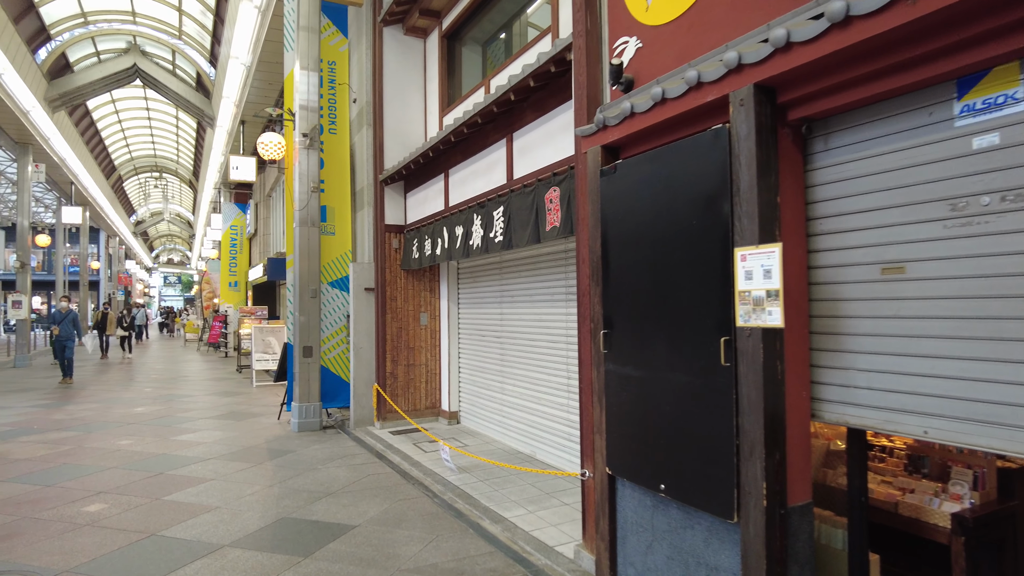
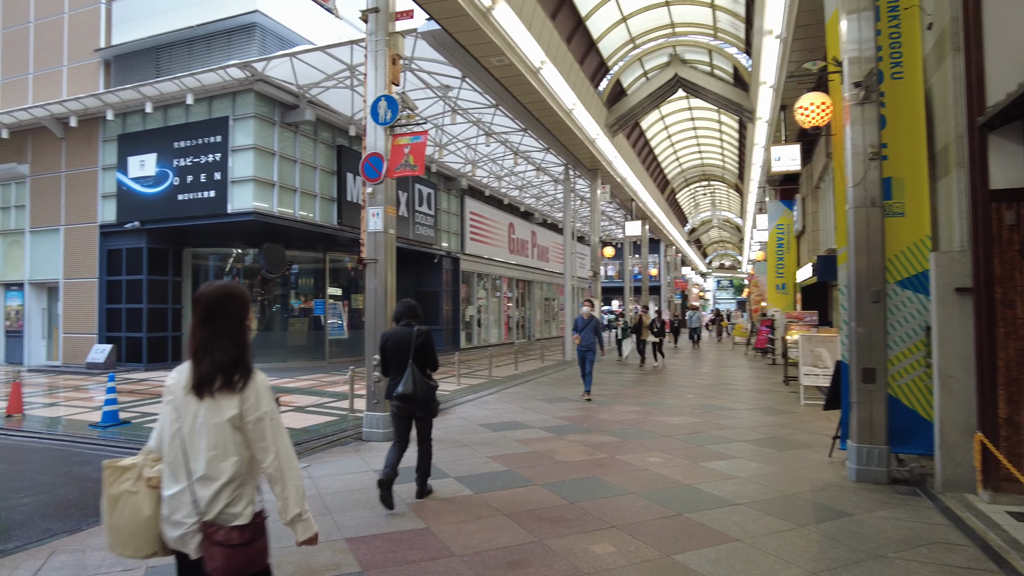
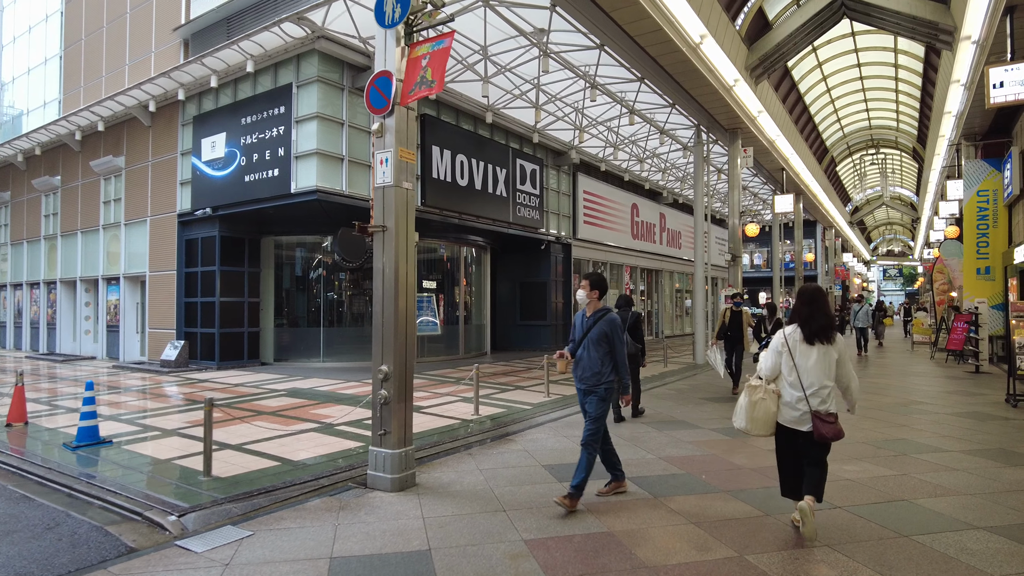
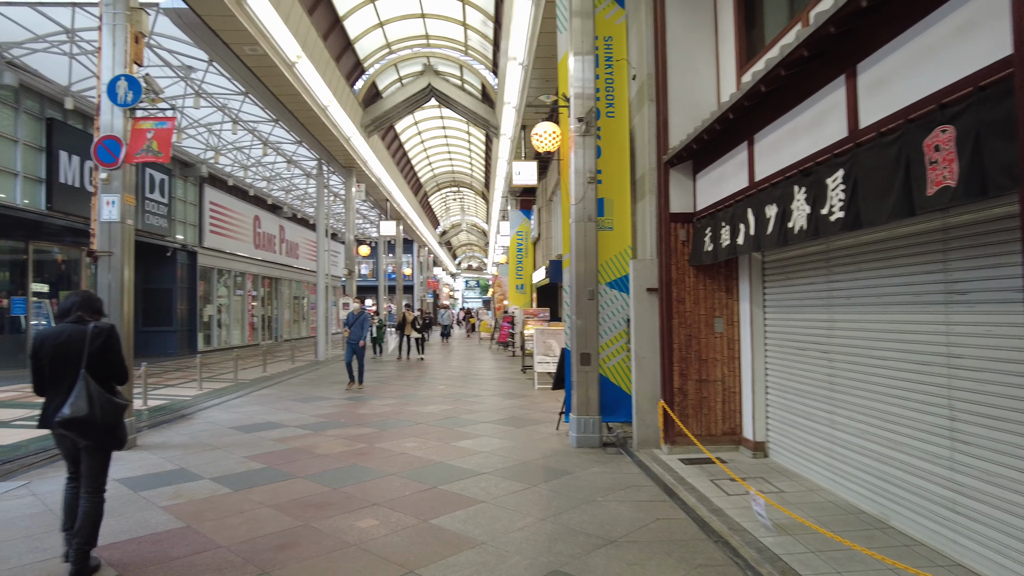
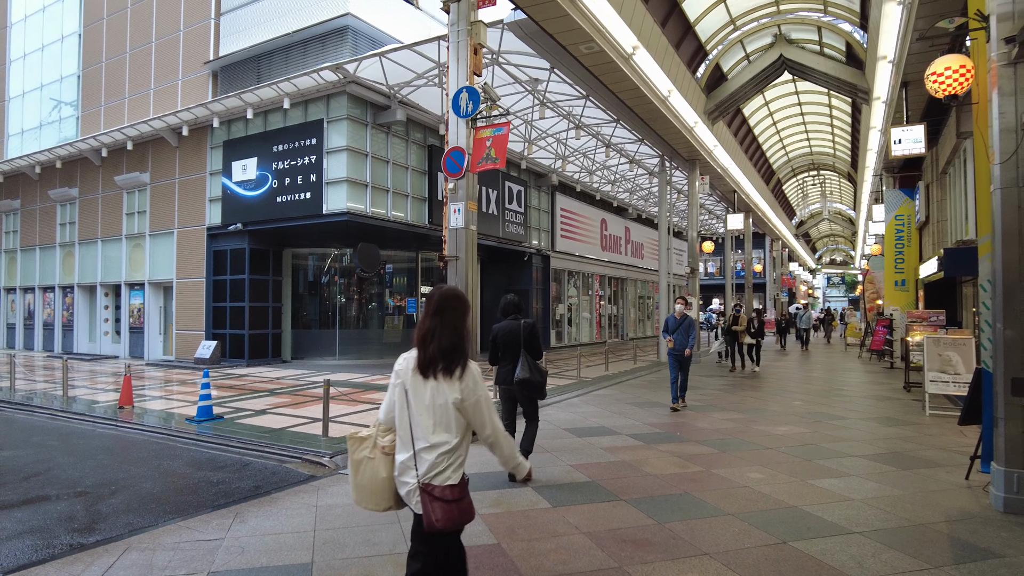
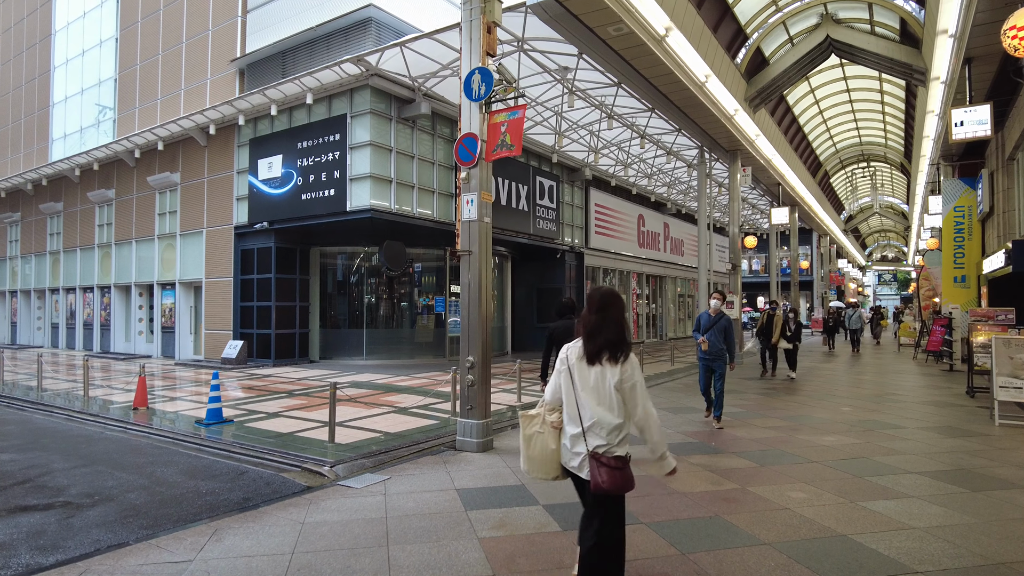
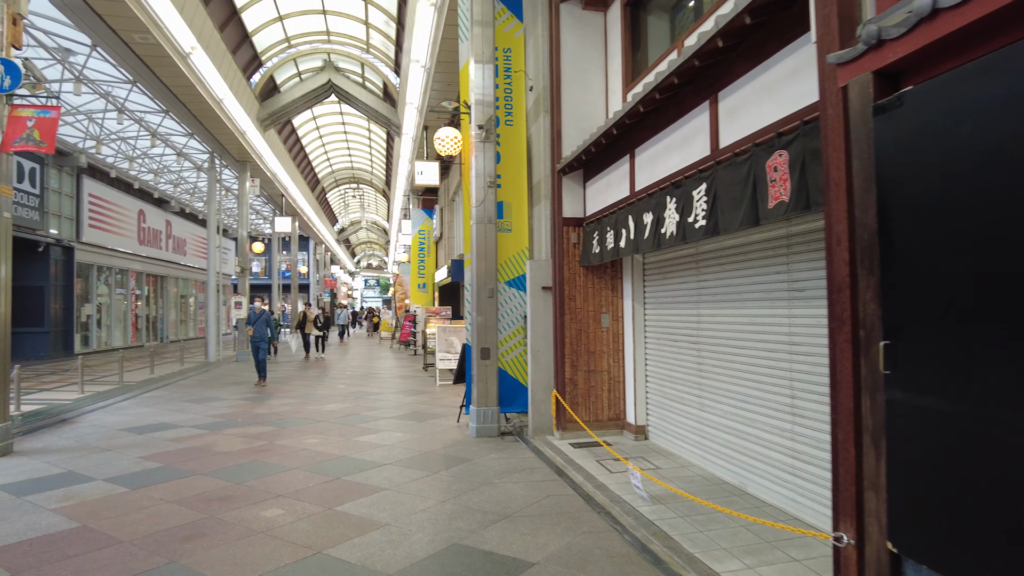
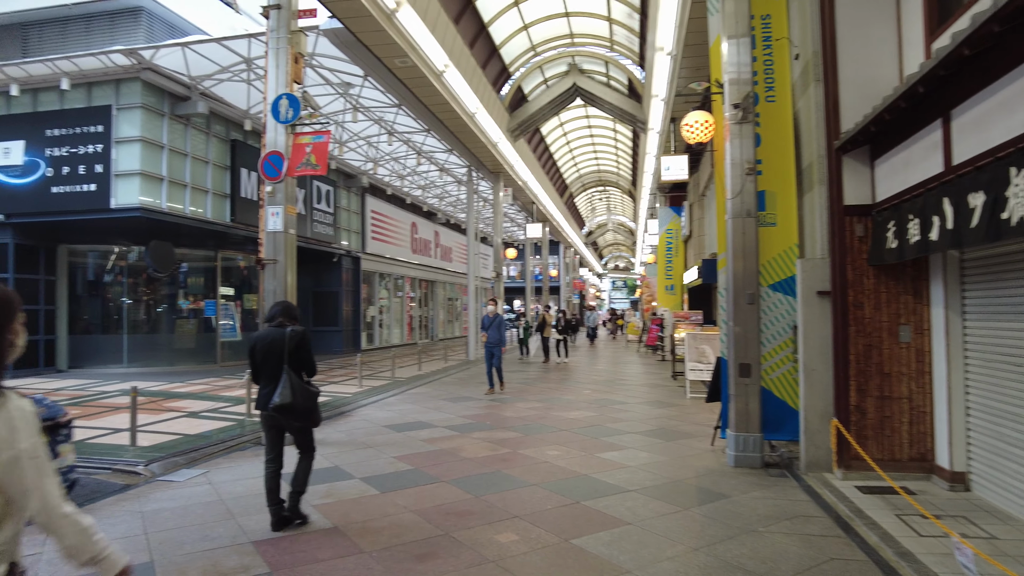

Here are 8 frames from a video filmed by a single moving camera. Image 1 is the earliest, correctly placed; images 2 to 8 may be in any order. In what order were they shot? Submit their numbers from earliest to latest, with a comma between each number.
7, 4, 8, 2, 5, 6, 3
